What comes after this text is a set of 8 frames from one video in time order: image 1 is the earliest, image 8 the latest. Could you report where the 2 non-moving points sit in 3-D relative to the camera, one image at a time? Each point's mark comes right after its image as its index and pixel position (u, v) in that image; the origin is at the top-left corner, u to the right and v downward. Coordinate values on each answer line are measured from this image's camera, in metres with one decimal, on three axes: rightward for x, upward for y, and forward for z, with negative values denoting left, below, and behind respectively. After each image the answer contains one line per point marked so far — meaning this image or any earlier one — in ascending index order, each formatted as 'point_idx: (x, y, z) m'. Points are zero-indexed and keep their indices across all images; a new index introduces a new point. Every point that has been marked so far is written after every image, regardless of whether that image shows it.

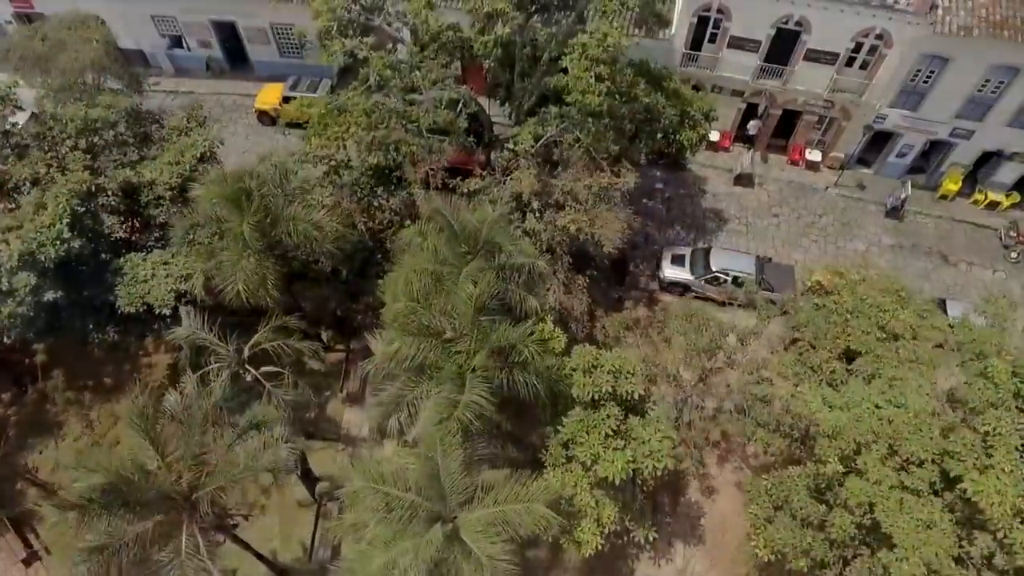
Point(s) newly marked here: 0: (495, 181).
0: (-0.5, +3.1, +18.5) m
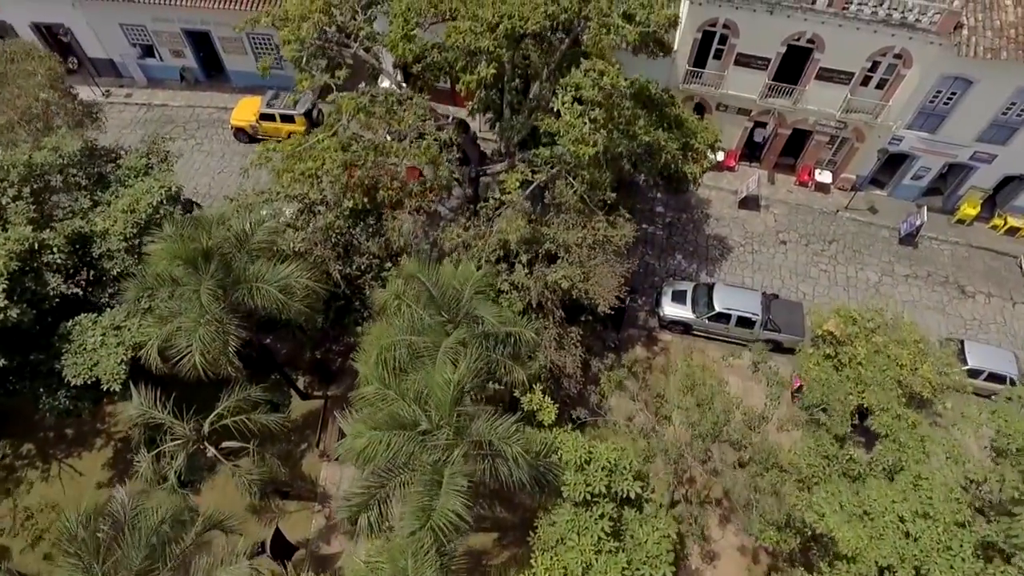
0: (-0.8, +1.6, +17.0) m
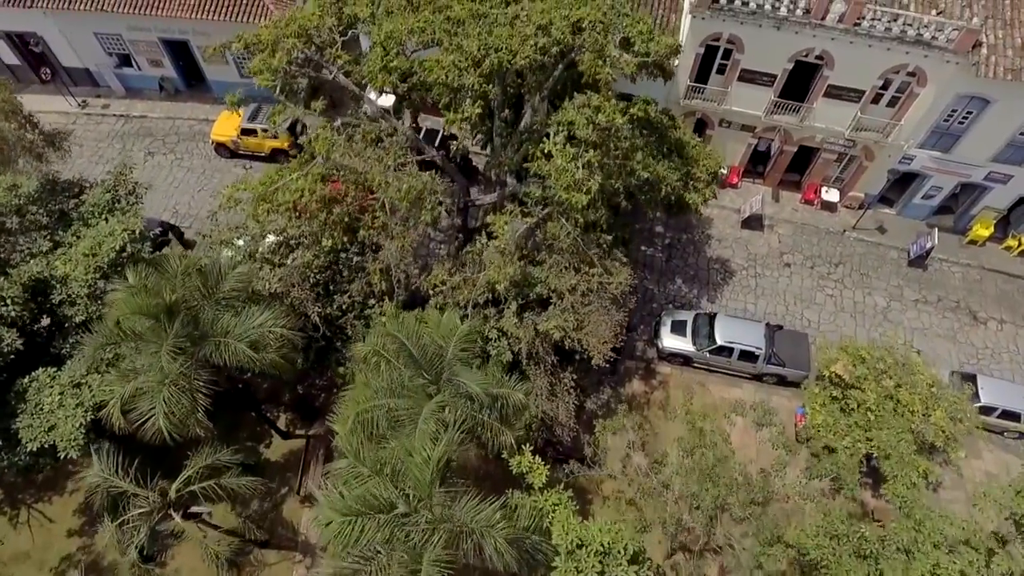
0: (-1.1, +0.4, +15.9) m
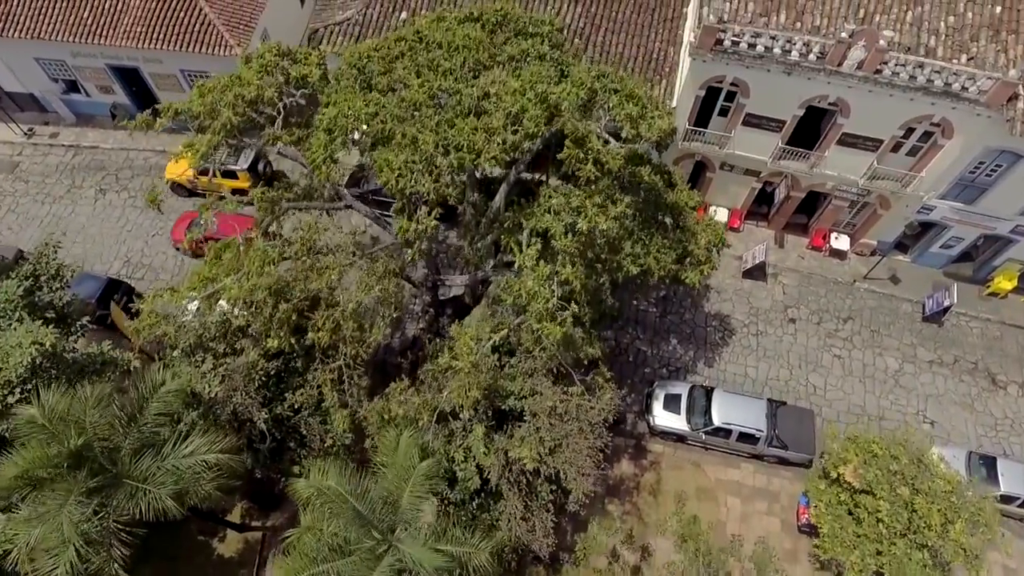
0: (-1.8, -2.1, +14.0) m
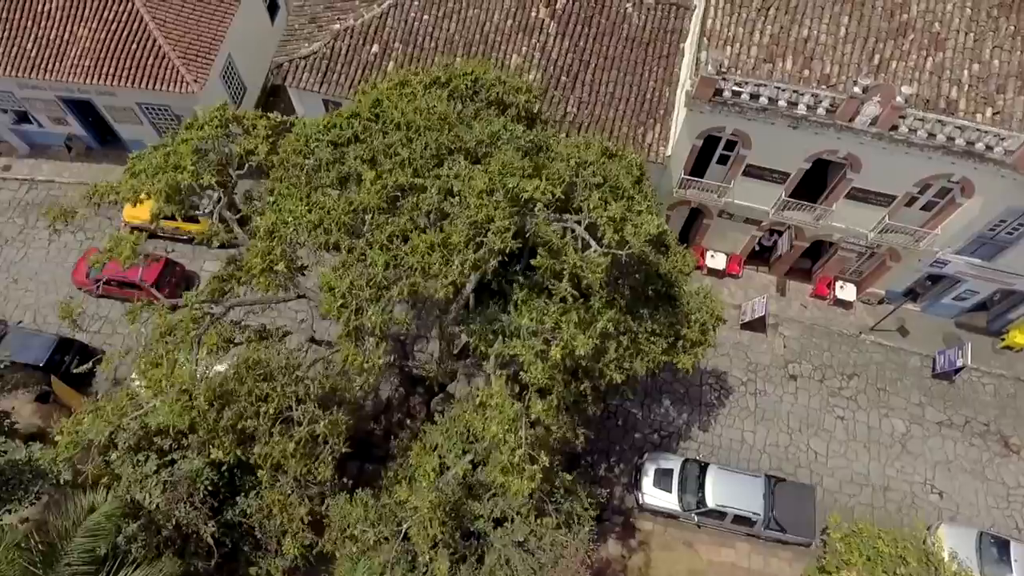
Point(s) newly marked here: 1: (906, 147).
0: (-2.4, -4.2, +12.6) m
1: (+10.2, +3.6, +16.4) m
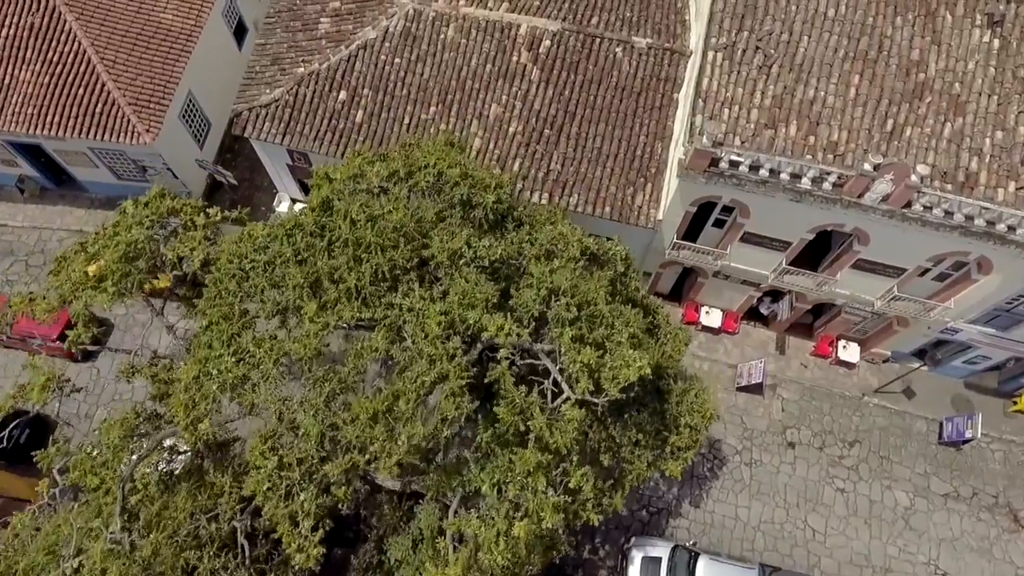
0: (-3.0, -6.5, +11.4) m
1: (+9.6, +1.5, +14.9) m
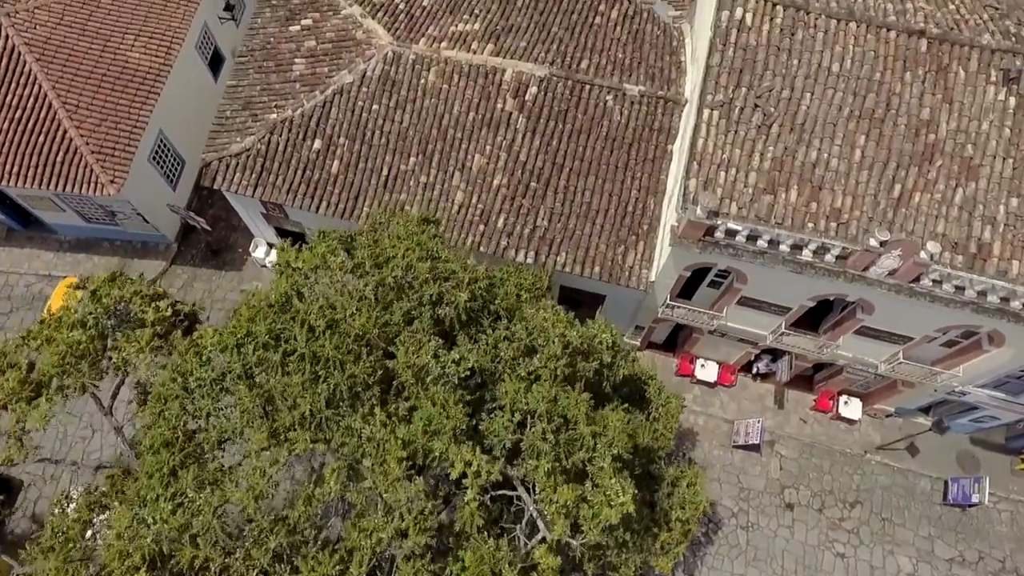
0: (-3.4, -8.3, +10.6) m
1: (+9.1, -0.3, +13.9) m
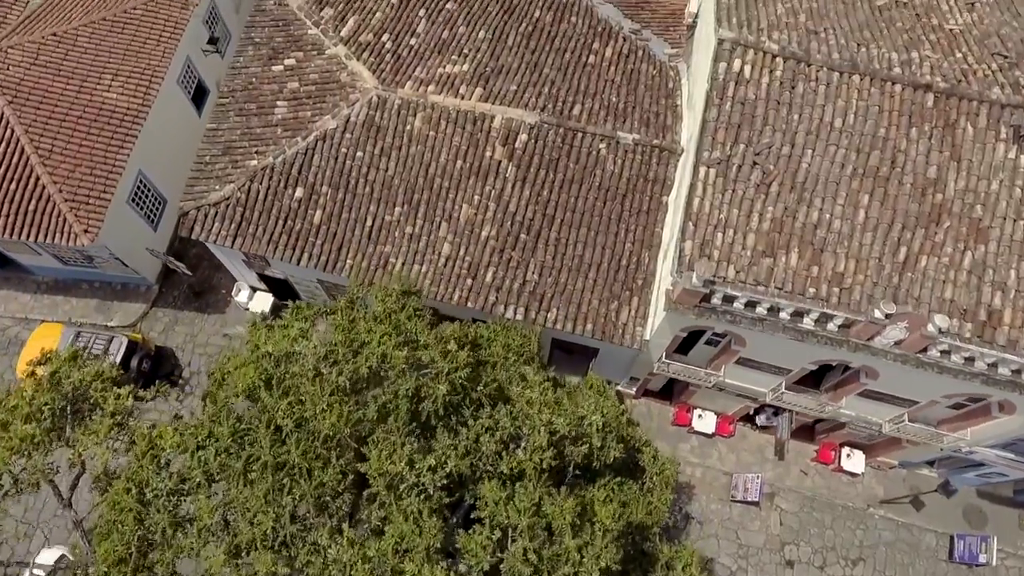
0: (-3.7, -9.8, +9.9) m
1: (+8.9, -1.7, +13.3) m
